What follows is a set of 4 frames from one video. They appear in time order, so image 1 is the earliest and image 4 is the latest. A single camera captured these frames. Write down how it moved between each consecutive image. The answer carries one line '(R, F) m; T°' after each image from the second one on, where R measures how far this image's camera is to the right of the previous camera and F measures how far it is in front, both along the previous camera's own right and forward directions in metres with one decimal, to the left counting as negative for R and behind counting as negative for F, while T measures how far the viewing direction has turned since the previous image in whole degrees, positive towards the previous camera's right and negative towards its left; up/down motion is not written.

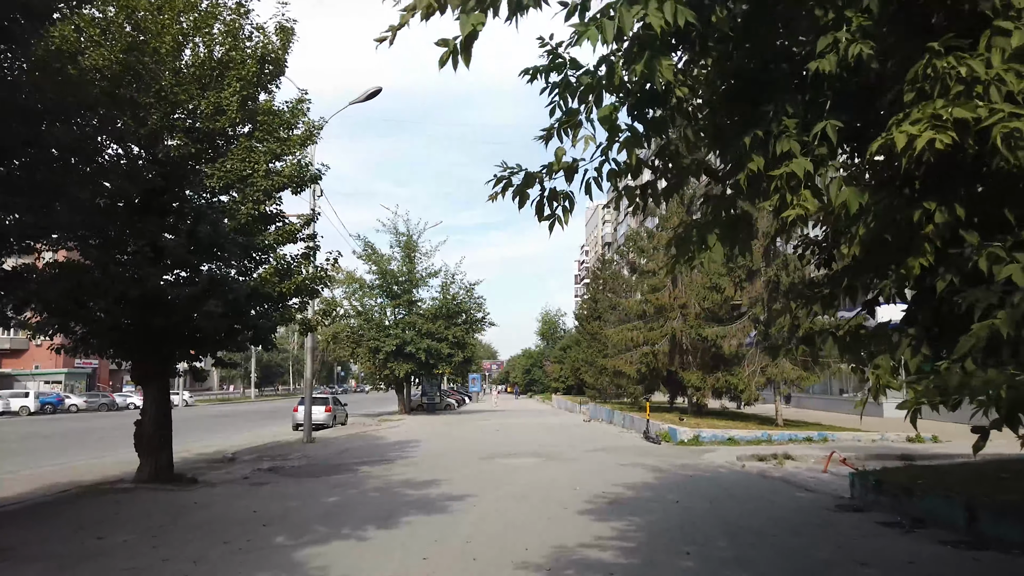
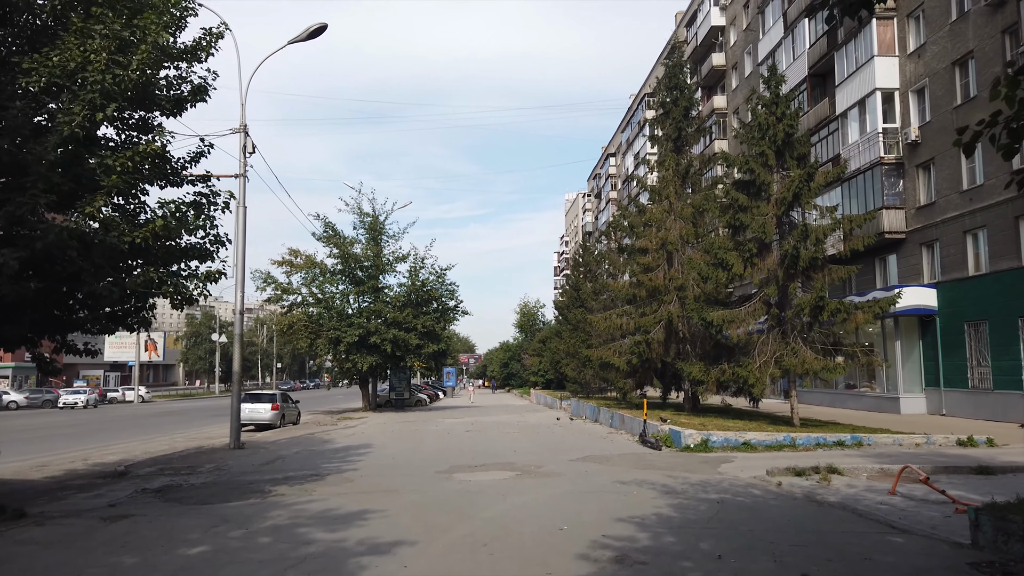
(+0.2, +3.6) m; +2°
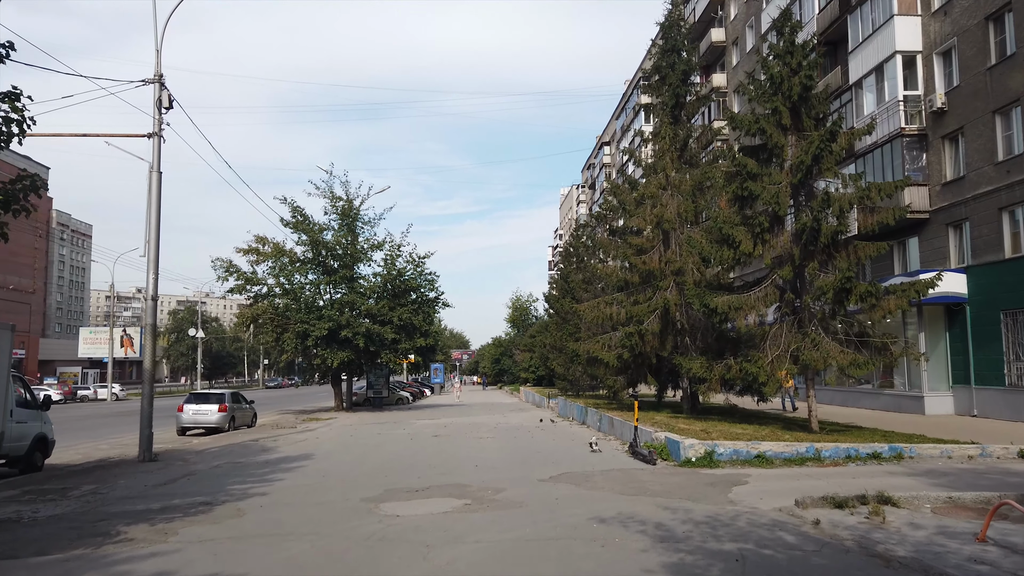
(+0.6, +3.0) m; 0°
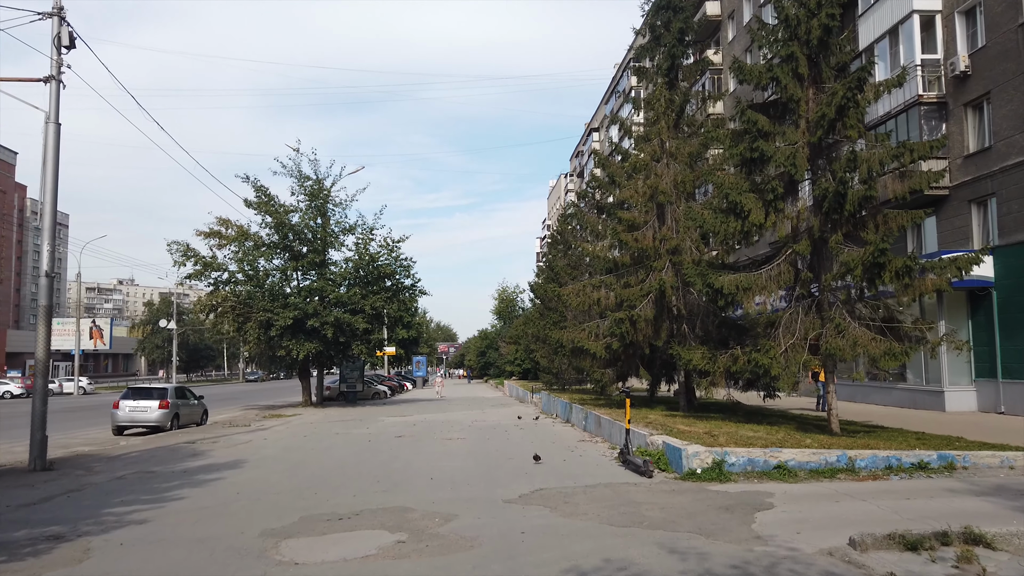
(+0.4, +2.5) m; +1°
